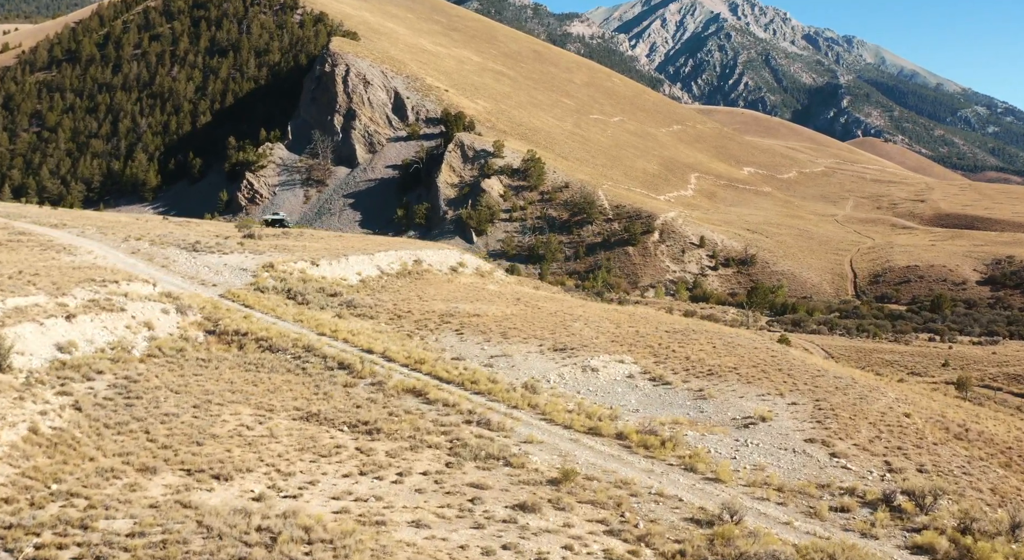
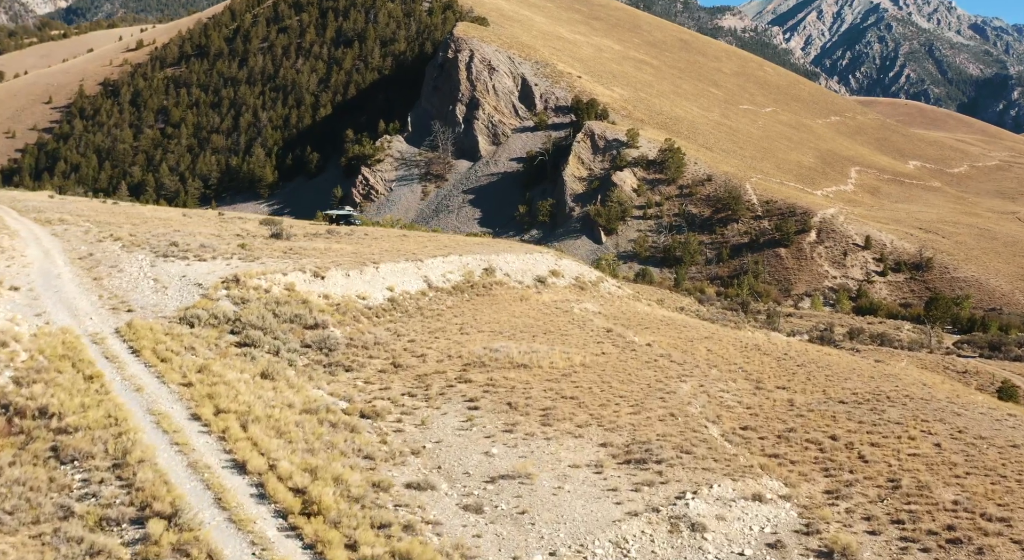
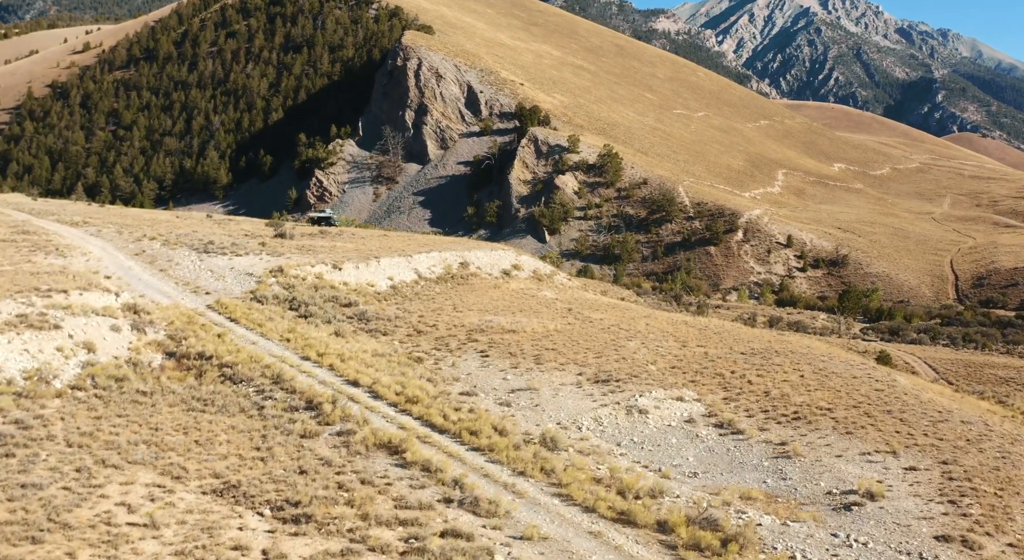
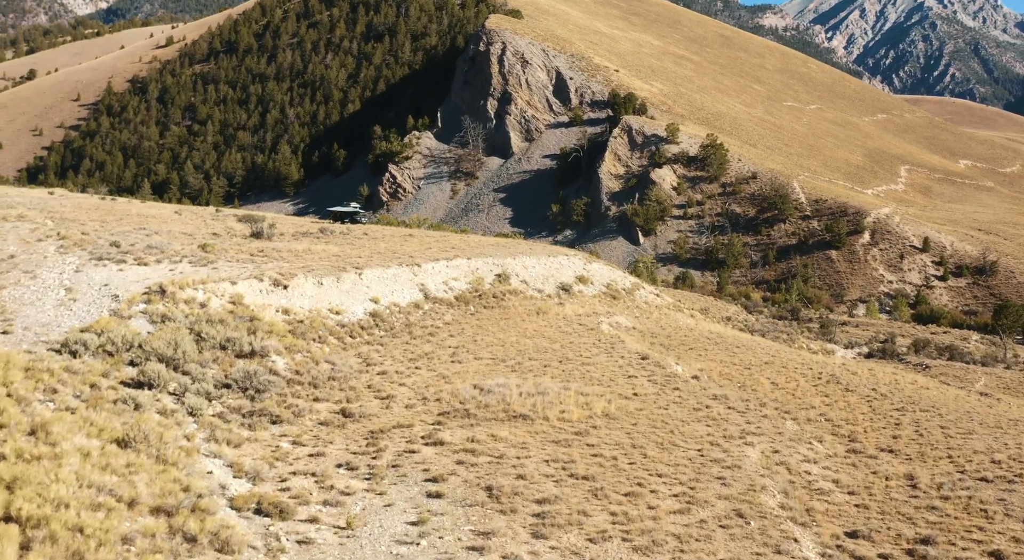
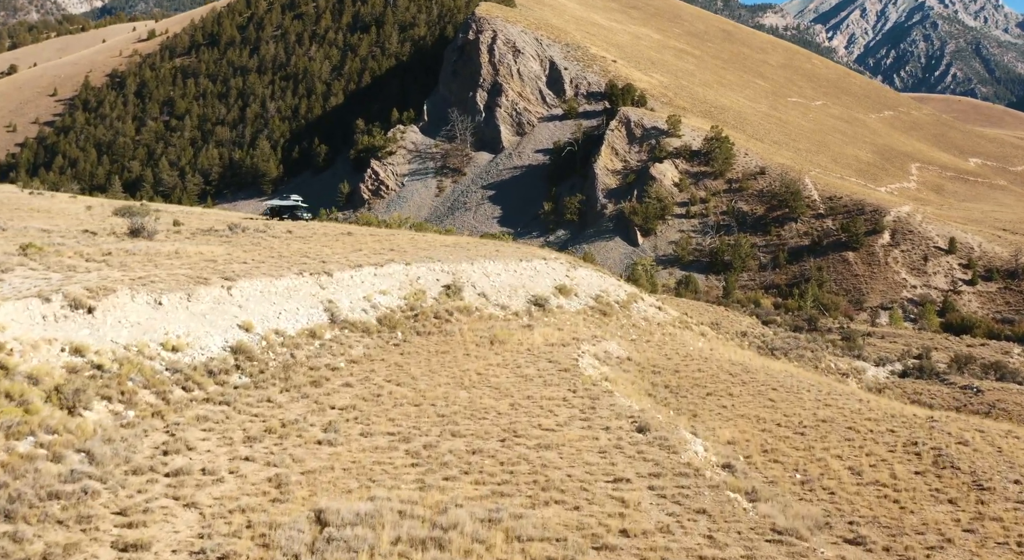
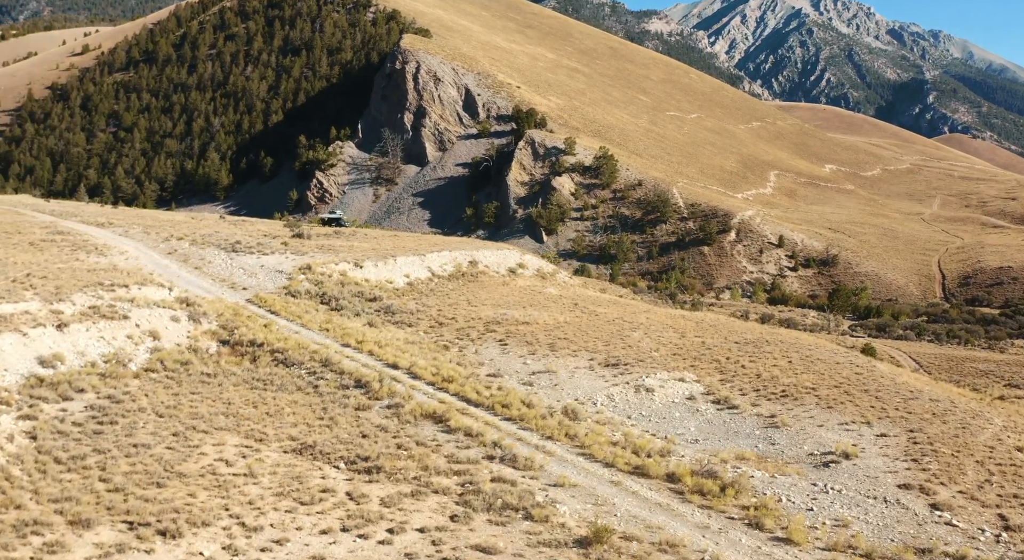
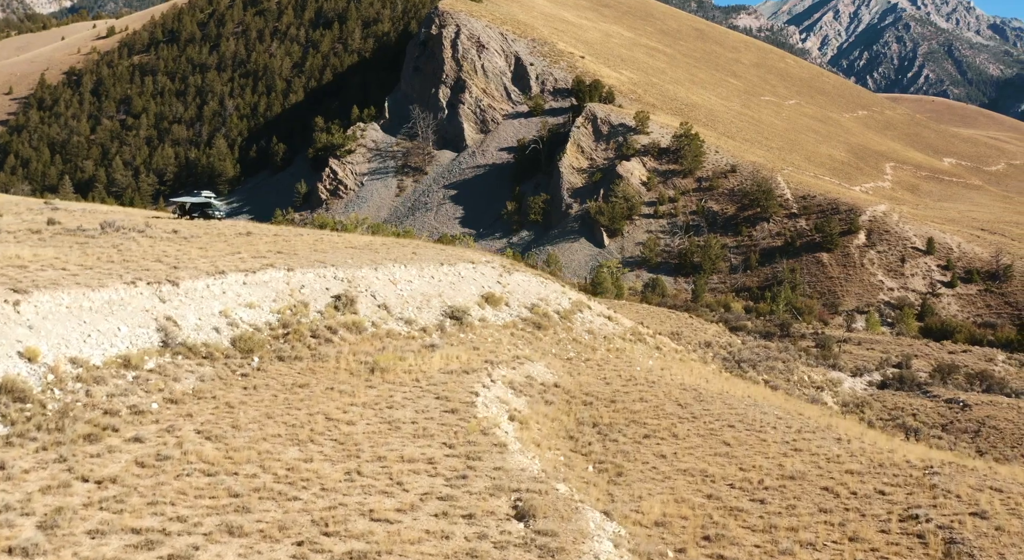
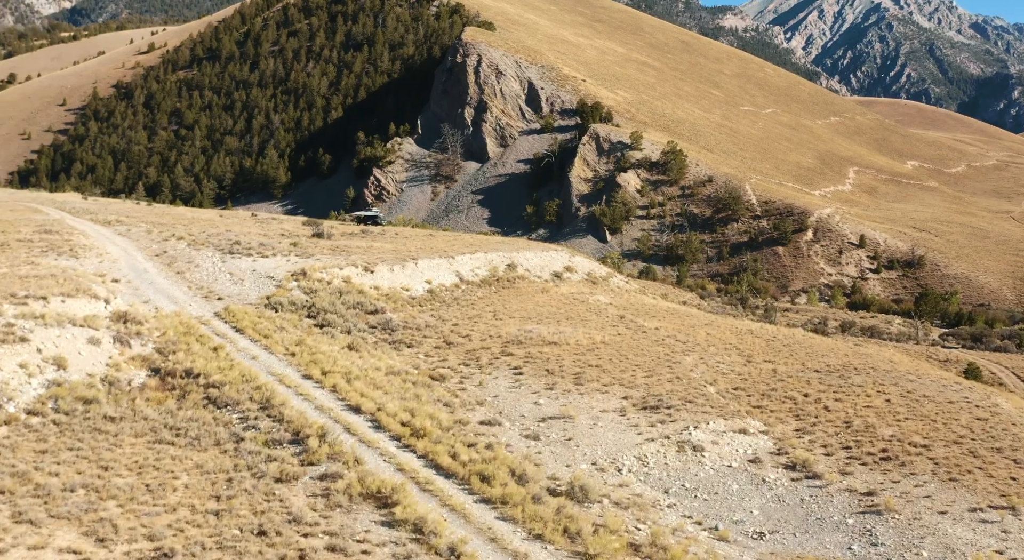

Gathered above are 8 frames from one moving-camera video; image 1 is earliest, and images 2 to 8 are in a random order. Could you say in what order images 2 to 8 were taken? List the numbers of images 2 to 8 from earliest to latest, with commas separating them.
6, 3, 8, 2, 4, 5, 7
